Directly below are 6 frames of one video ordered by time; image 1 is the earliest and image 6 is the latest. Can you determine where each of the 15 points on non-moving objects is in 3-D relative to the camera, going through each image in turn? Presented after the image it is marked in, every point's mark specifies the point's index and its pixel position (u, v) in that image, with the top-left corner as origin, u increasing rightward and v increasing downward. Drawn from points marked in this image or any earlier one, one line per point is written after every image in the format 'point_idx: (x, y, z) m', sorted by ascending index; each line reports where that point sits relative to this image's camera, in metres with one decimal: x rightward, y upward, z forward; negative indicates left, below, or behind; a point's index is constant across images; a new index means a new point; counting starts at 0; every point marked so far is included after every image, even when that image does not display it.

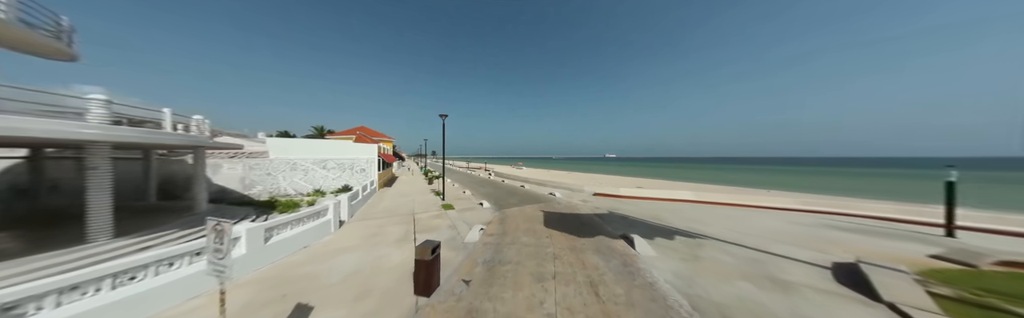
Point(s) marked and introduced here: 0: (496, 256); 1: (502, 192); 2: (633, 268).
0: (-0.5, -3.2, +6.3) m
1: (-0.9, -3.0, +17.2) m
2: (+3.6, -3.2, +5.5) m
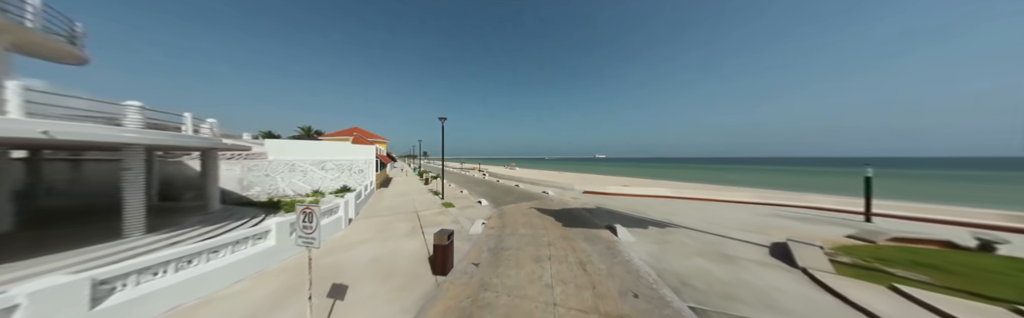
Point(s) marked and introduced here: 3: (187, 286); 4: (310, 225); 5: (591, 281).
0: (-0.5, -3.3, +7.2) m
1: (-1.4, -3.1, +18.1) m
2: (+3.7, -3.2, +6.6) m
3: (-7.4, -3.0, +4.3) m
4: (-3.2, -1.0, +3.0) m
5: (+2.1, -3.2, +4.9) m
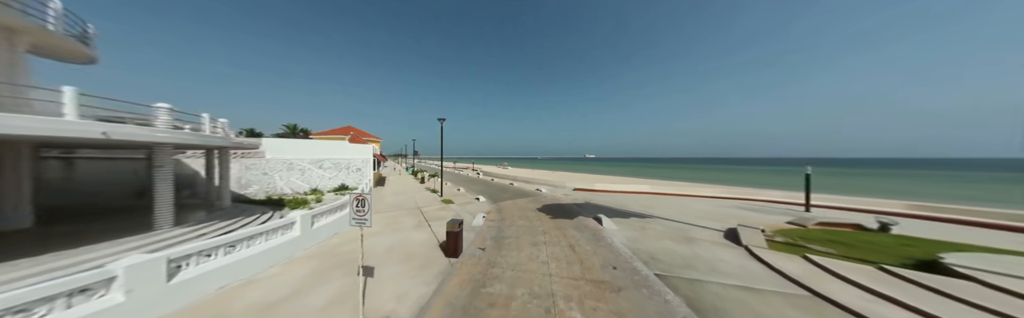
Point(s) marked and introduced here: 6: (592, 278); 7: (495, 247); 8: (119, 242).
0: (-0.5, -3.2, +8.2) m
1: (-1.9, -3.0, +19.0) m
2: (+3.7, -3.2, +7.7) m
3: (-7.3, -2.9, +5.0) m
4: (-3.1, -1.0, +3.8) m
5: (+2.2, -3.2, +6.0) m
6: (+2.1, -3.2, +5.1) m
7: (-0.6, -3.3, +6.9) m
8: (-11.3, -2.5, +5.5) m
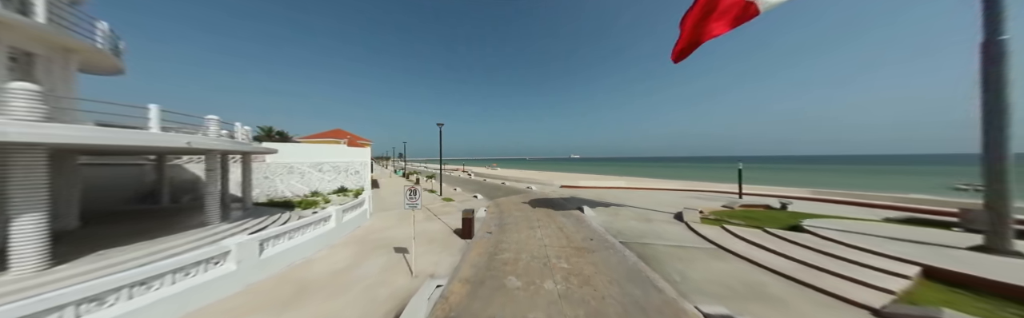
0: (-0.5, -3.3, +9.8) m
1: (-2.7, -3.2, +20.5) m
2: (+3.7, -3.2, +9.7) m
3: (-7.1, -3.1, +6.2) m
4: (-2.8, -1.1, +5.3) m
5: (+2.3, -3.2, +7.9) m
6: (+2.3, -3.2, +6.9) m
7: (-0.6, -3.3, +8.6) m
8: (-11.1, -2.6, +6.4) m
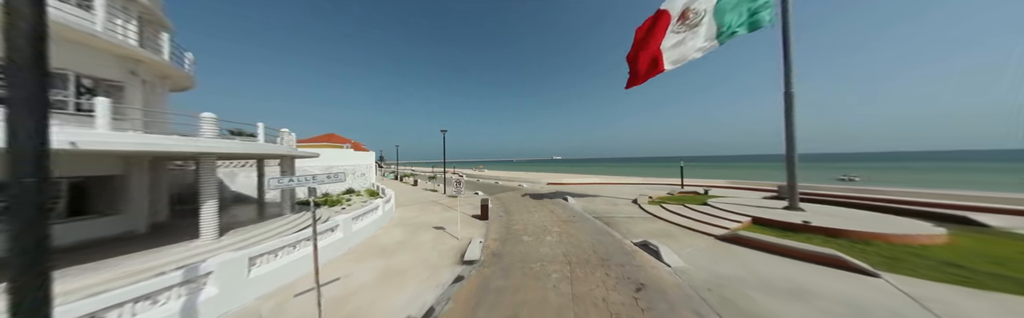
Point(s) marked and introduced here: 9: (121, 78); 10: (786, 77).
0: (-0.4, -3.4, +12.7) m
1: (-3.5, -3.4, +23.1) m
2: (+3.8, -3.2, +12.9) m
3: (-6.6, -3.2, +8.4) m
4: (-2.2, -1.2, +8.0) m
5: (+2.6, -3.2, +11.0) m
6: (+2.7, -3.3, +10.0) m
7: (-0.3, -3.4, +11.4) m
8: (-10.6, -2.8, +8.3) m
9: (-14.0, +2.9, +6.7) m
10: (+13.9, +4.2, +9.5) m
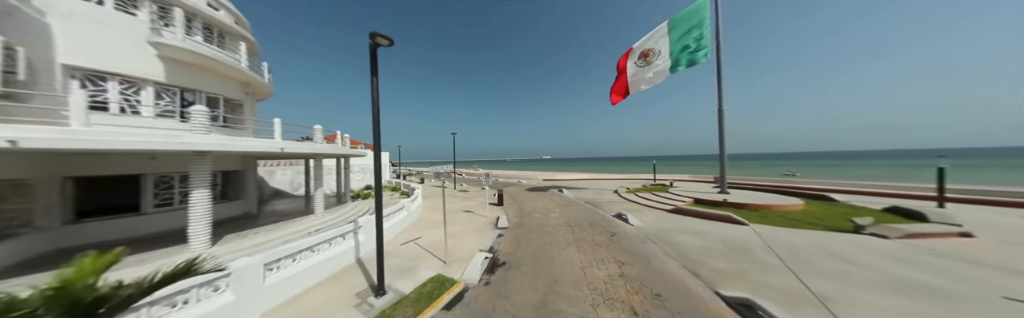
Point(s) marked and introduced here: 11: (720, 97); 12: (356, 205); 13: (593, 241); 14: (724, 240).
0: (+0.2, -3.3, +15.6) m
1: (-3.4, -3.4, +25.9) m
2: (+4.4, -3.1, +16.1) m
3: (-5.7, -3.1, +11.0) m
4: (-1.4, -1.1, +10.9) m
5: (+3.3, -3.2, +14.1) m
6: (+3.5, -3.2, +13.2) m
7: (+0.4, -3.3, +14.4) m
8: (-9.7, -2.8, +10.7) m
9: (-13.0, +2.9, +8.9) m
10: (+14.7, +4.3, +13.2) m
11: (+14.9, +4.4, +13.4) m
12: (-9.9, -2.7, +11.5) m
13: (+3.3, -3.3, +7.5) m
14: (+8.1, -3.1, +7.1) m
